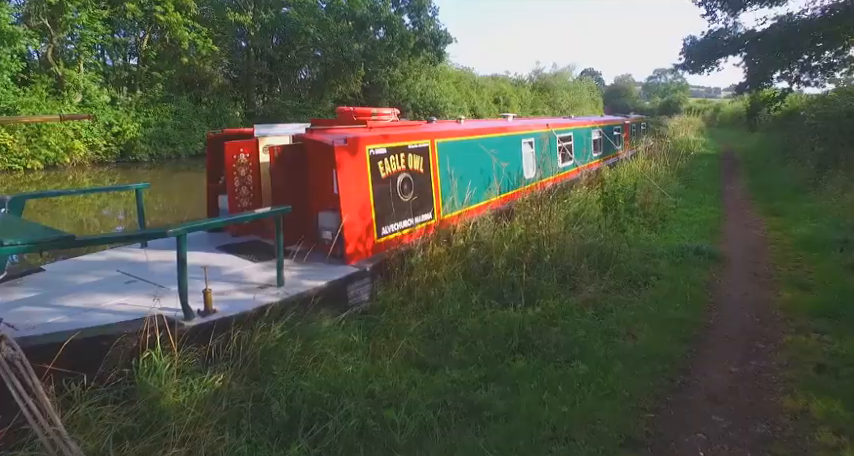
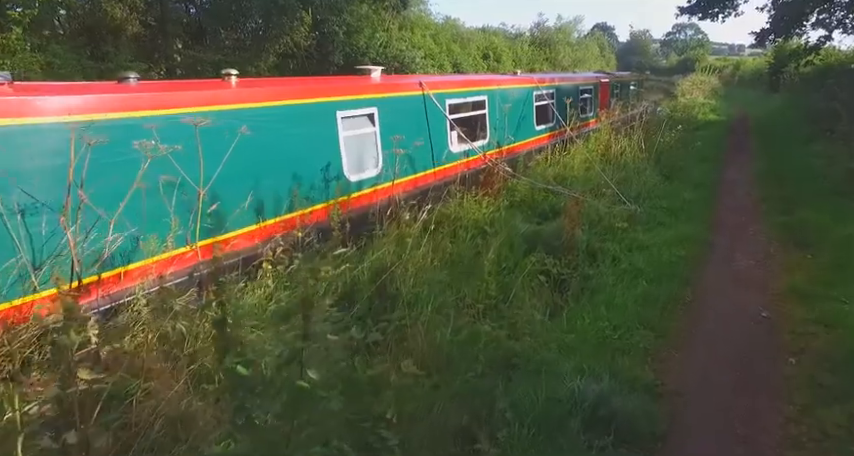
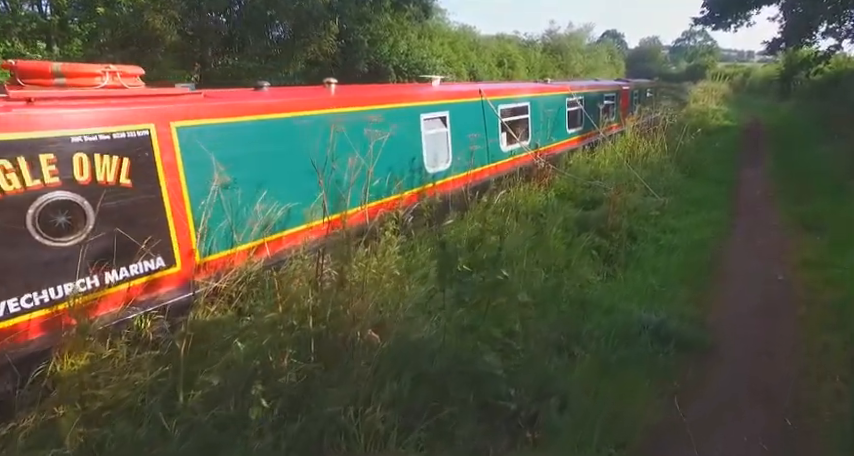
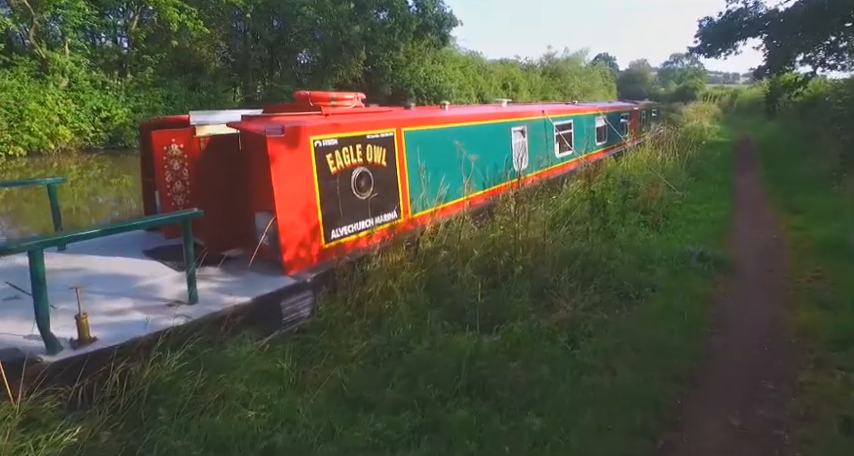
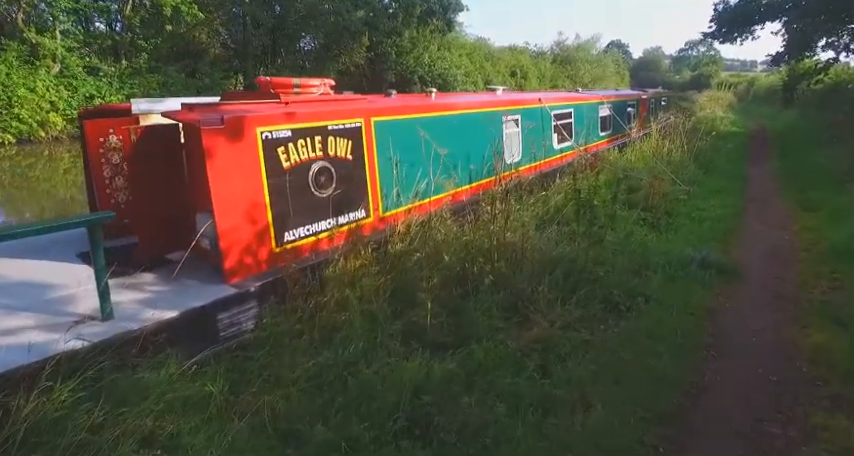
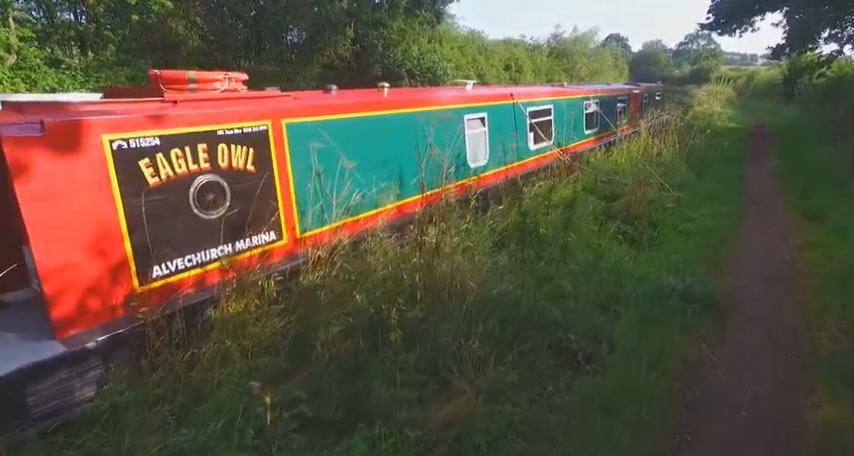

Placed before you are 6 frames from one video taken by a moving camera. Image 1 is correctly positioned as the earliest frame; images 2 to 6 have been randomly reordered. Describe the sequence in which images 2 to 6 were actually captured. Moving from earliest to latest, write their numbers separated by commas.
4, 5, 6, 3, 2
